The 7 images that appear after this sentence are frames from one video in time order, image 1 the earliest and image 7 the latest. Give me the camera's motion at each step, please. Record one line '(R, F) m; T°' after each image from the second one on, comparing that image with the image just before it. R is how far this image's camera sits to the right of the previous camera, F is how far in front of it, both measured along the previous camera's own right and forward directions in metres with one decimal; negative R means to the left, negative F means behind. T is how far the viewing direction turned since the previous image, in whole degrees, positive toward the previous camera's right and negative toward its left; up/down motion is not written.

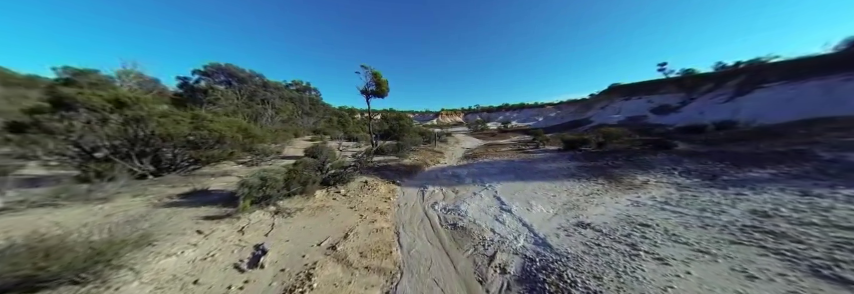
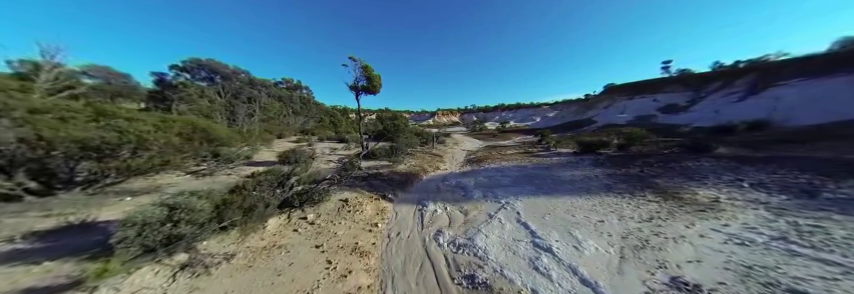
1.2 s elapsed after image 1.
(-0.1, +2.0) m; +1°
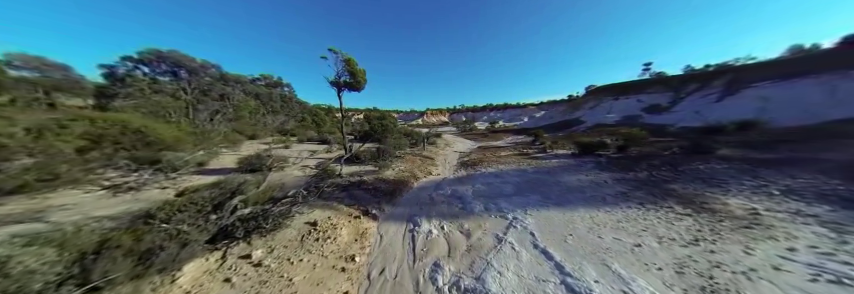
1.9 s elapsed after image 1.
(-0.1, +1.4) m; +3°
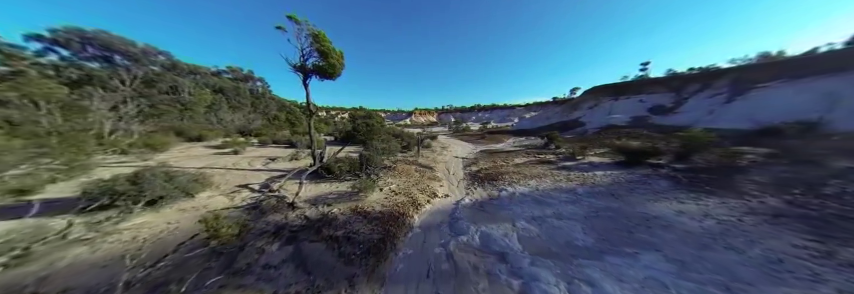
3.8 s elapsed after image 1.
(-0.7, +3.8) m; +4°
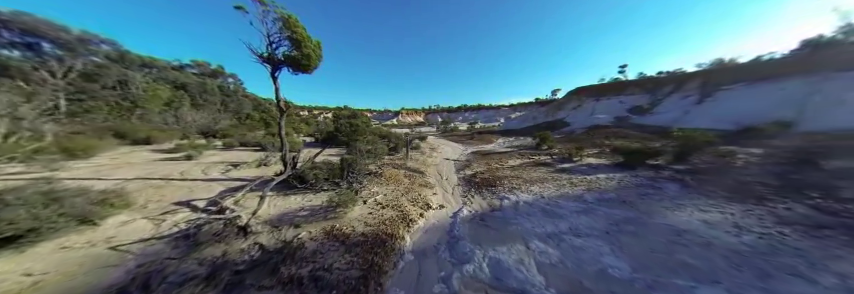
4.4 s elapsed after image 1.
(-0.2, +1.2) m; +4°
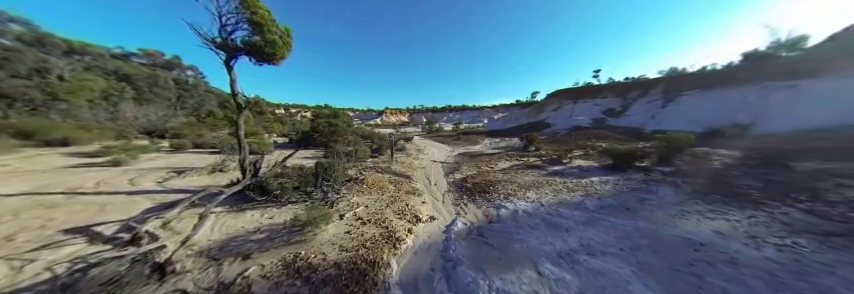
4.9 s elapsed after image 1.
(-0.1, +1.0) m; +5°
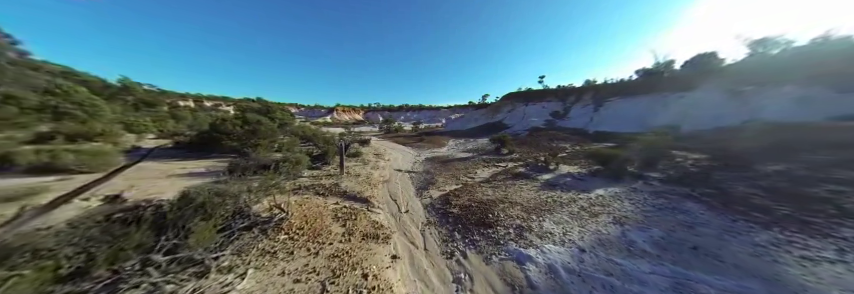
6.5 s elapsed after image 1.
(-0.4, +3.4) m; +13°
